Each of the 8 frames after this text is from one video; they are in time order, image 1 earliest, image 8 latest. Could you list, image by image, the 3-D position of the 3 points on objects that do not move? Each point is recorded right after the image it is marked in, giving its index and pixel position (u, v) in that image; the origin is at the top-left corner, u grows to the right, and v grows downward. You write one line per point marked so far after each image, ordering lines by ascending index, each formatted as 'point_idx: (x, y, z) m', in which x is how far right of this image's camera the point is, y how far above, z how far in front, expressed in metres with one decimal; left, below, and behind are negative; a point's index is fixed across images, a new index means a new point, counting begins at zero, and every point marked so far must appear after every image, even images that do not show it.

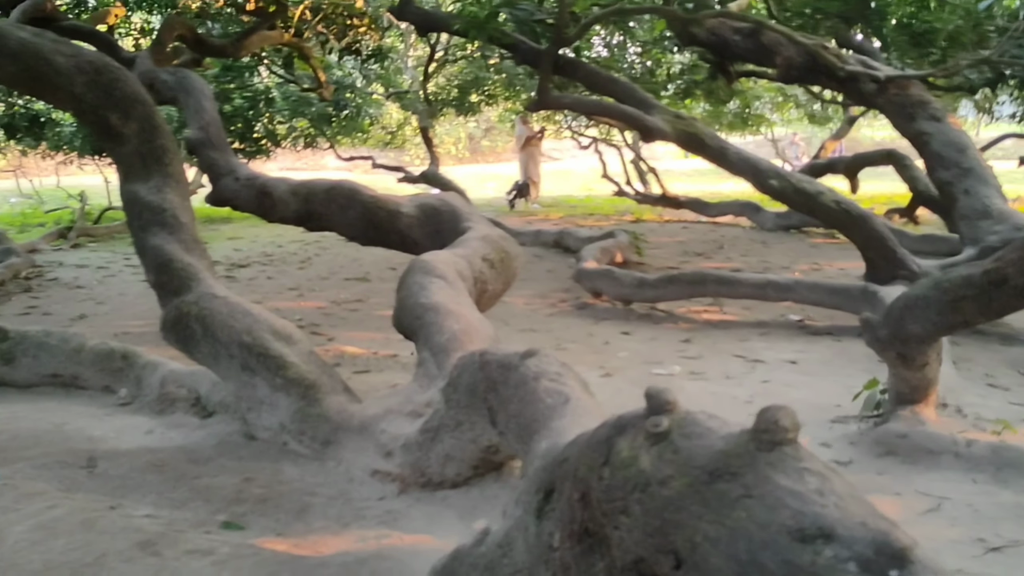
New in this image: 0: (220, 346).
0: (-1.0, -0.2, +3.6) m
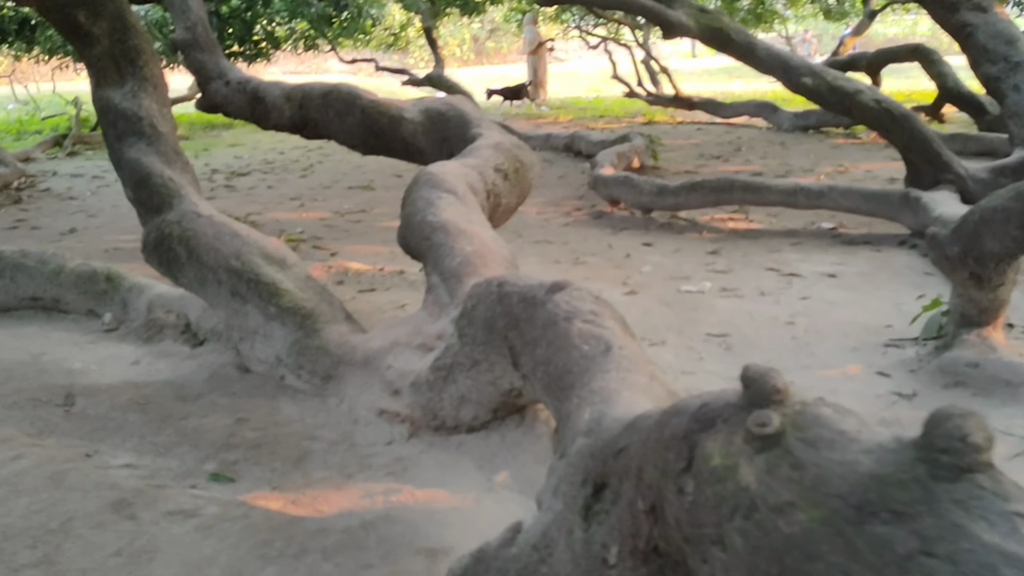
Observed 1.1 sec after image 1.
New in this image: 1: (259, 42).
0: (-1.0, +0.1, +3.2) m
1: (-2.2, +2.2, +9.3) m
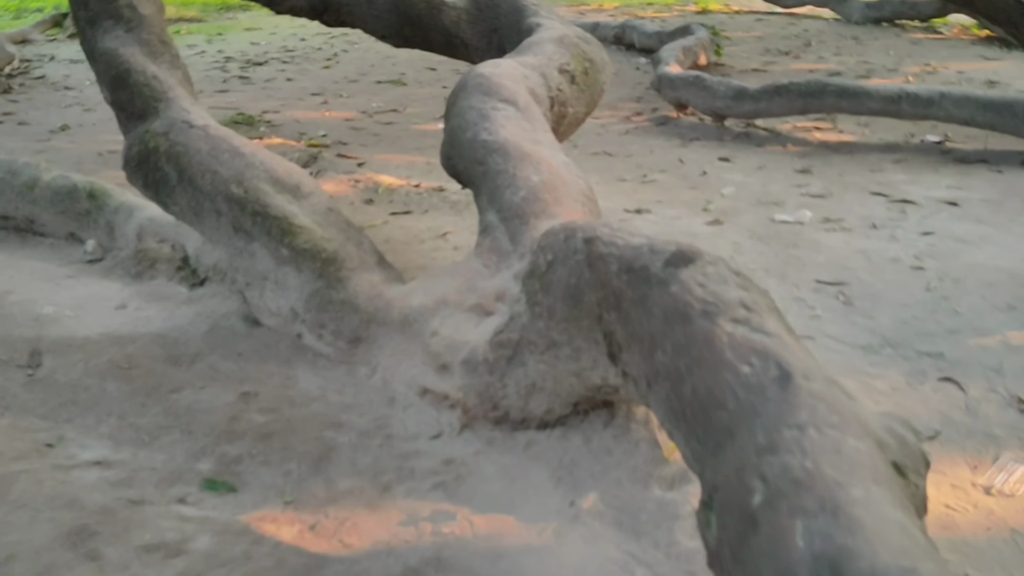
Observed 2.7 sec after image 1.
0: (-0.8, +0.2, +2.6) m
1: (-1.9, +3.1, +8.4) m
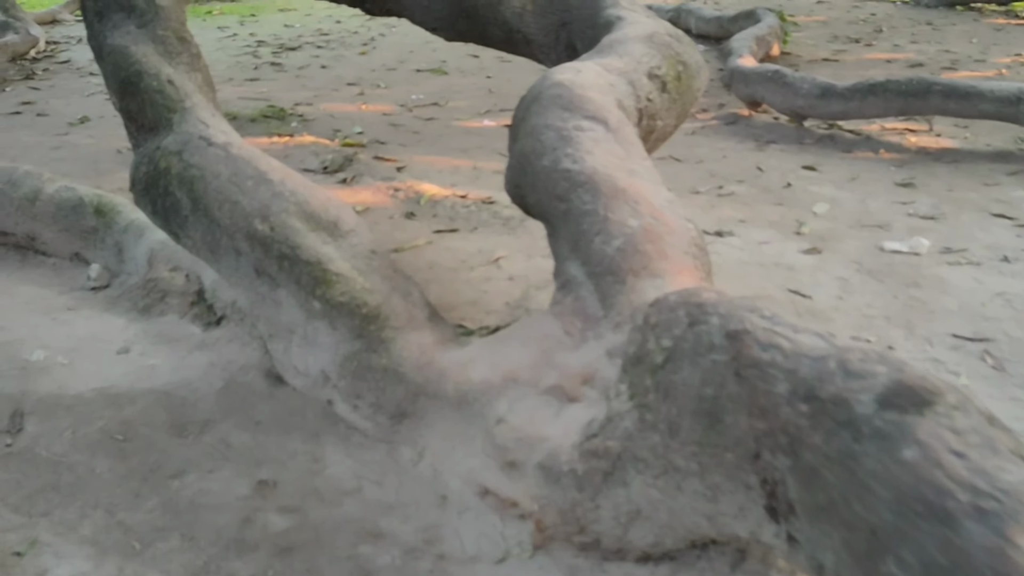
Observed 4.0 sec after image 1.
0: (-0.6, +0.1, +2.1) m
1: (-1.5, +3.1, +7.9) m
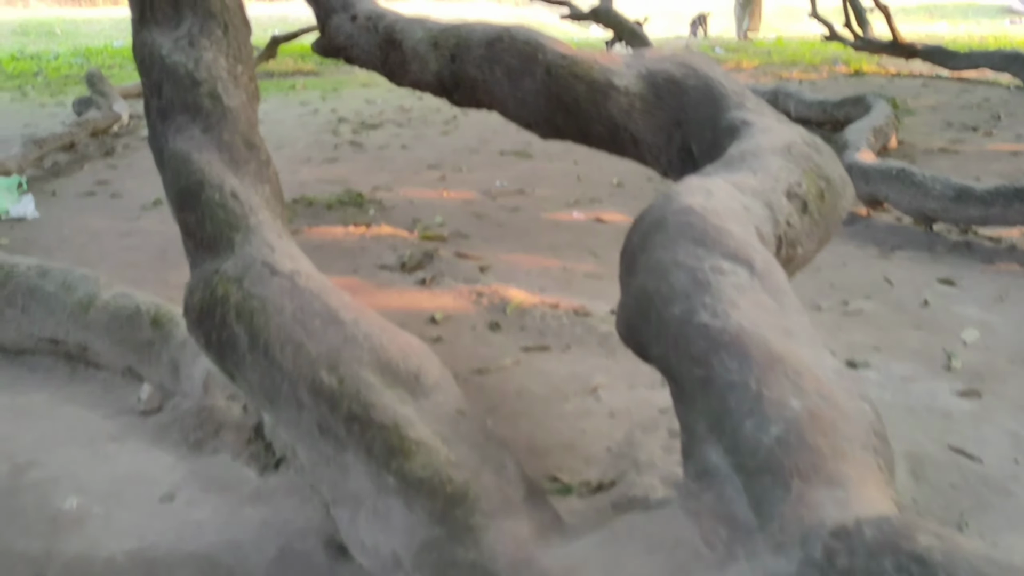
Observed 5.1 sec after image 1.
0: (-0.4, -0.2, +1.8) m
1: (-0.8, +2.5, +7.8) m
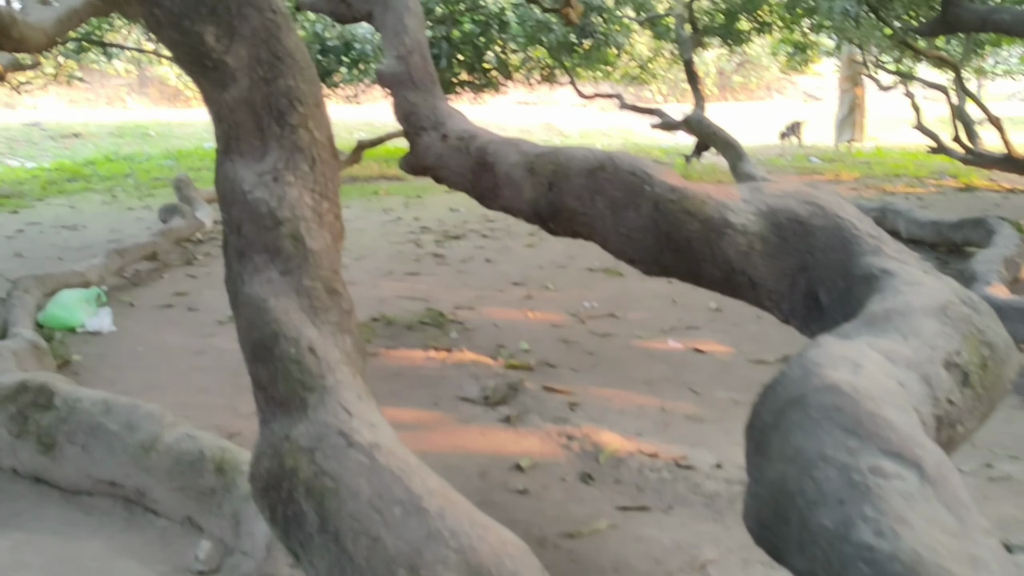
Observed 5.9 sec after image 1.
0: (-0.2, -0.4, +1.5) m
1: (-0.2, +1.7, +7.8) m
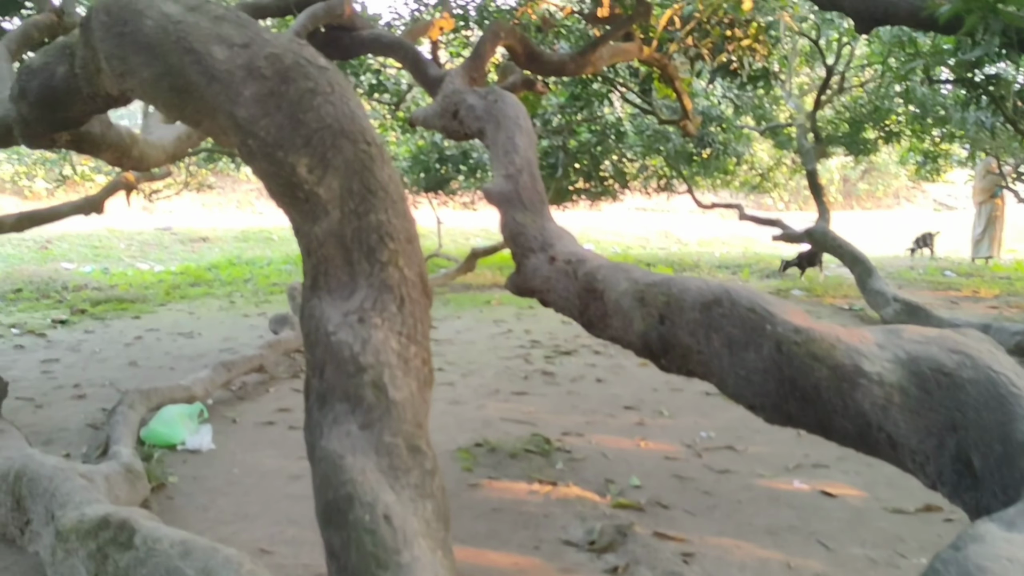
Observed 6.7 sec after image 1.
0: (-0.1, -0.7, +1.3) m
1: (+0.7, +0.8, +7.6) m
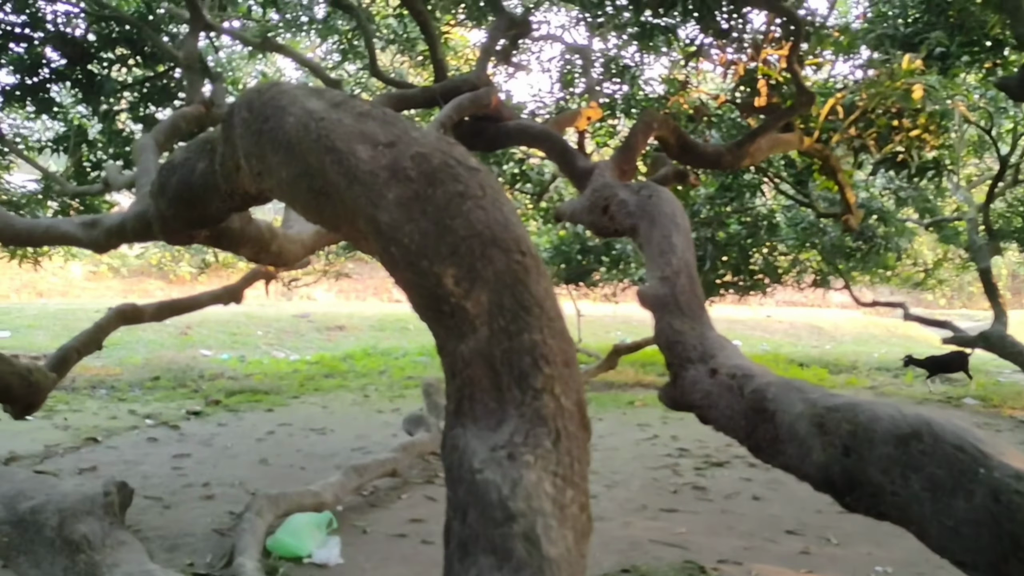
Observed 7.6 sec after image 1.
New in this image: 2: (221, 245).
0: (0.0, -0.8, +0.9) m
1: (+1.7, +0.1, +7.2) m
2: (-1.0, +0.1, +3.4) m
